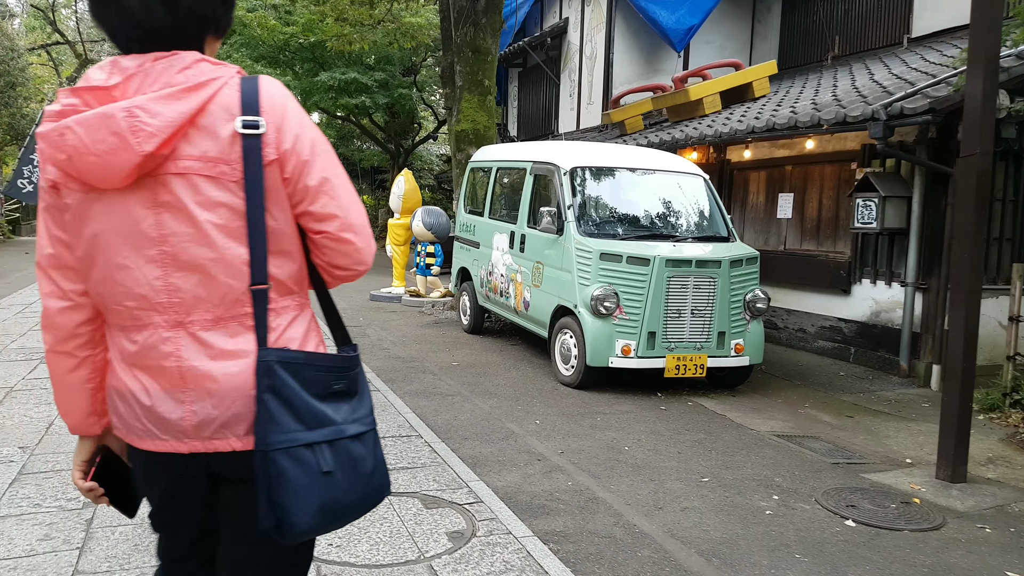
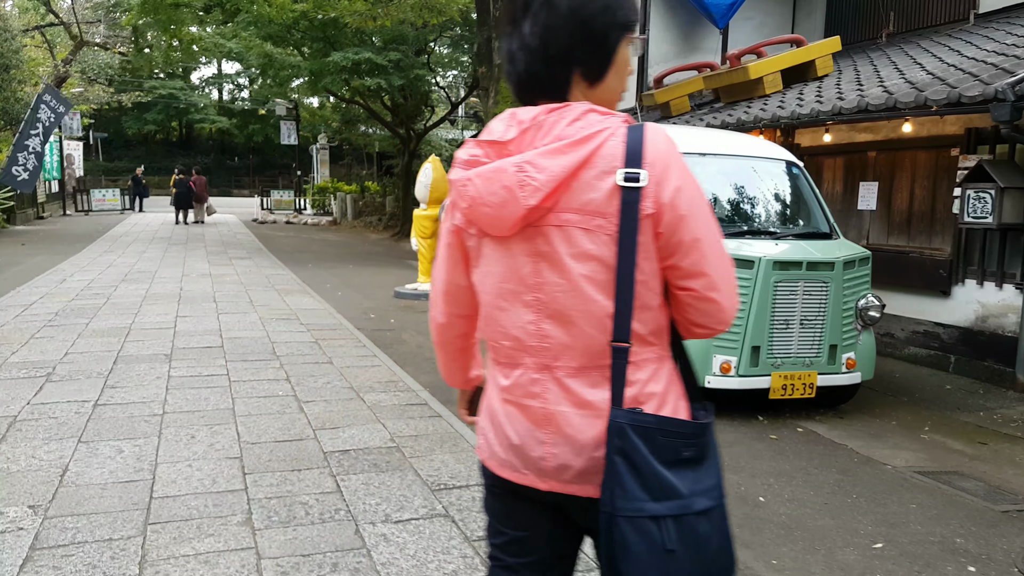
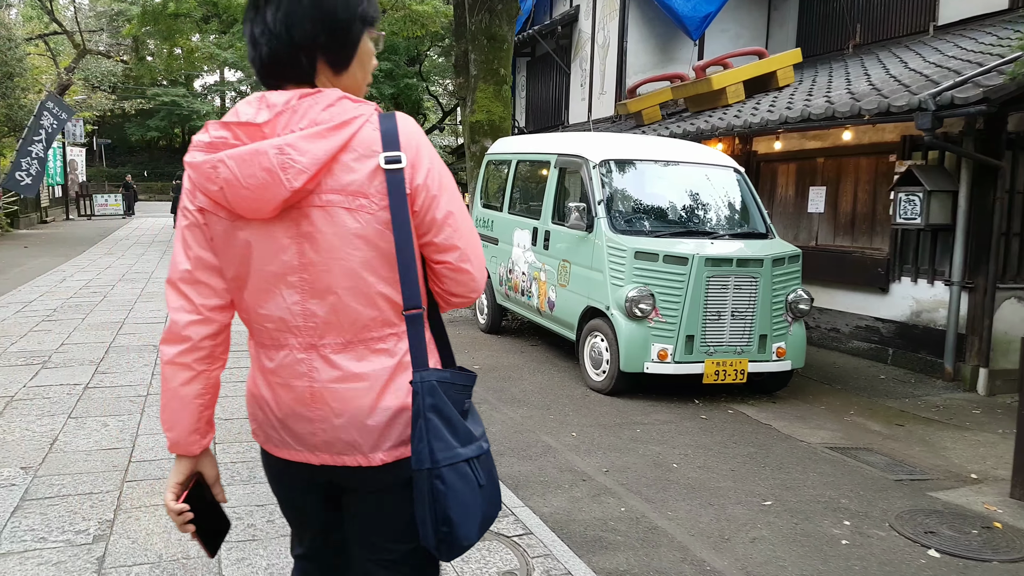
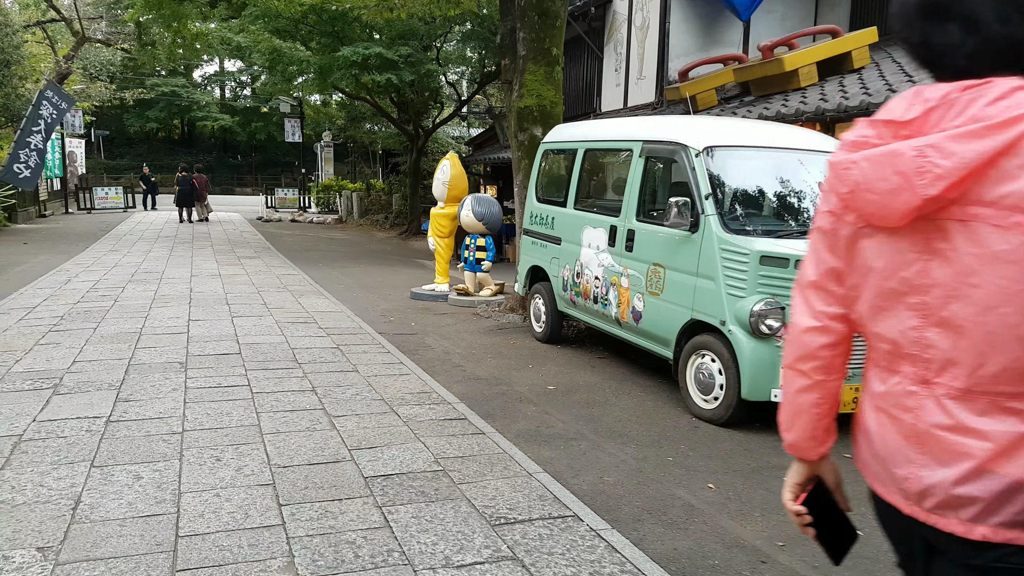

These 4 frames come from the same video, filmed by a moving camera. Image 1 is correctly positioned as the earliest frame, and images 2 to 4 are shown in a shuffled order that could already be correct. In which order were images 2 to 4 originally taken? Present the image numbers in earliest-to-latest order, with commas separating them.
3, 2, 4
